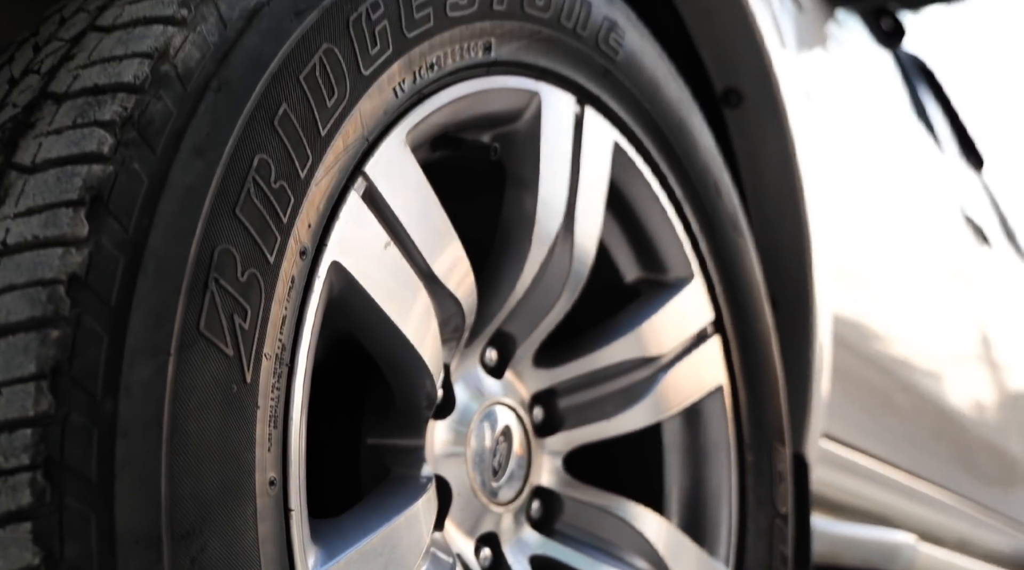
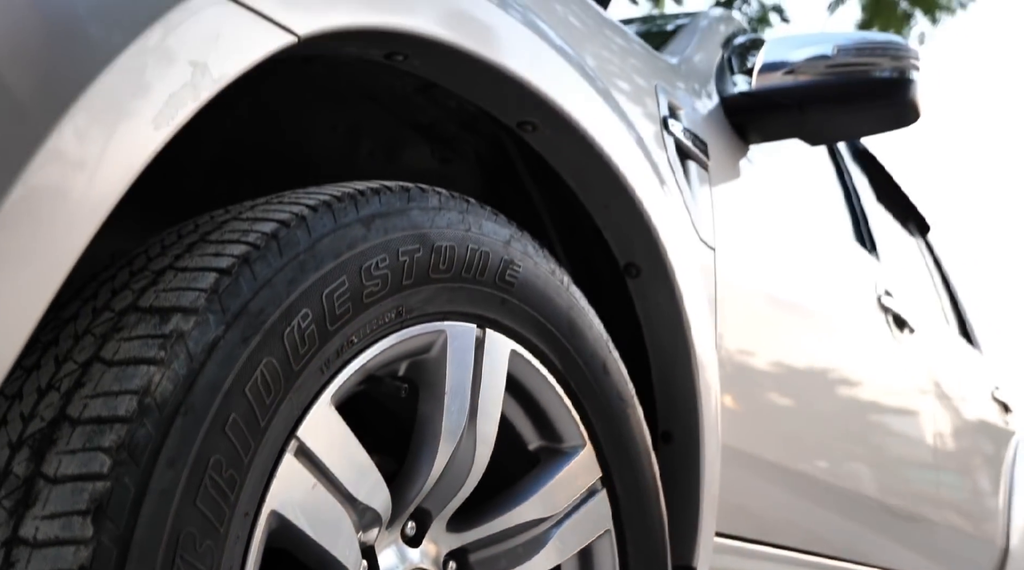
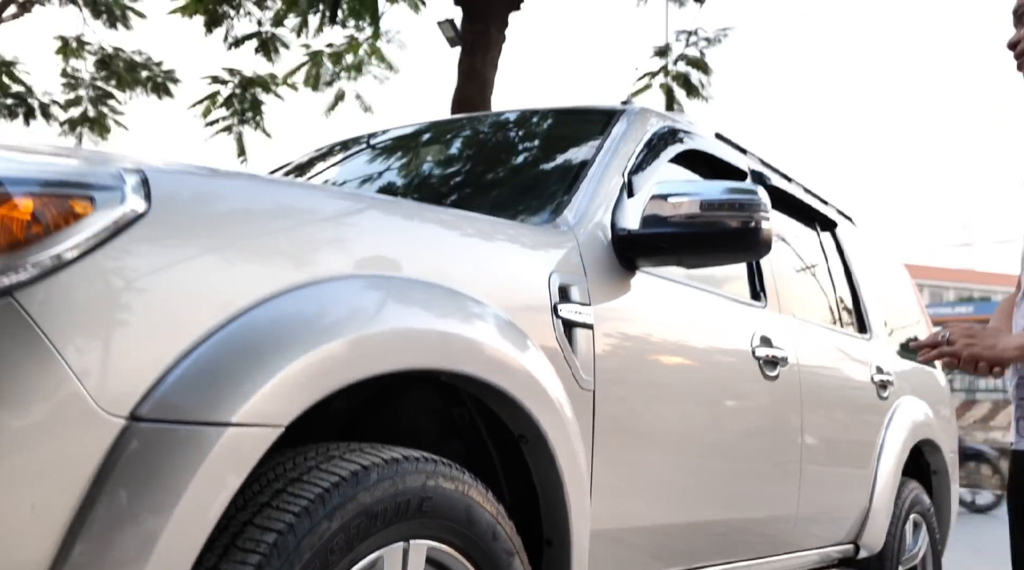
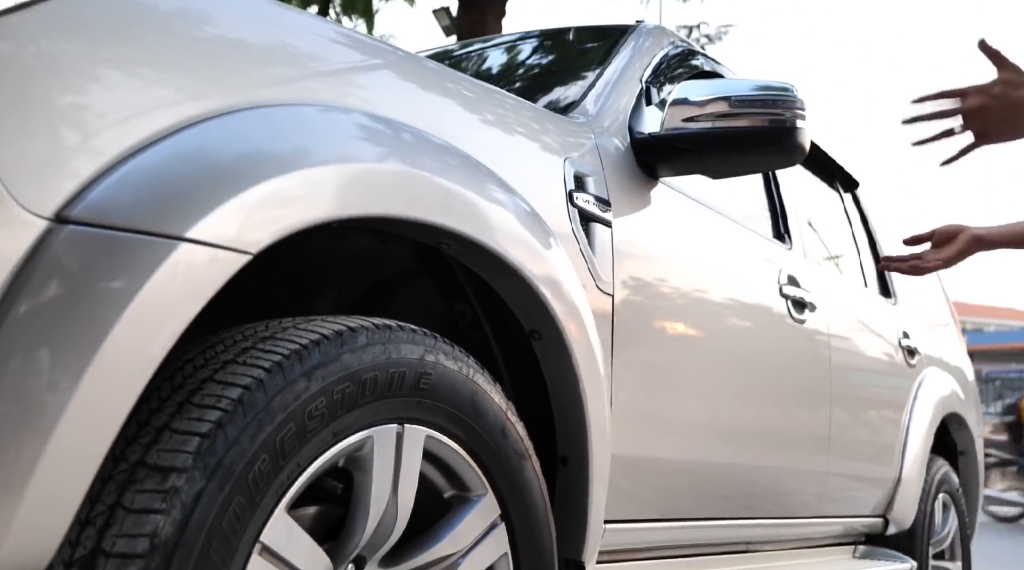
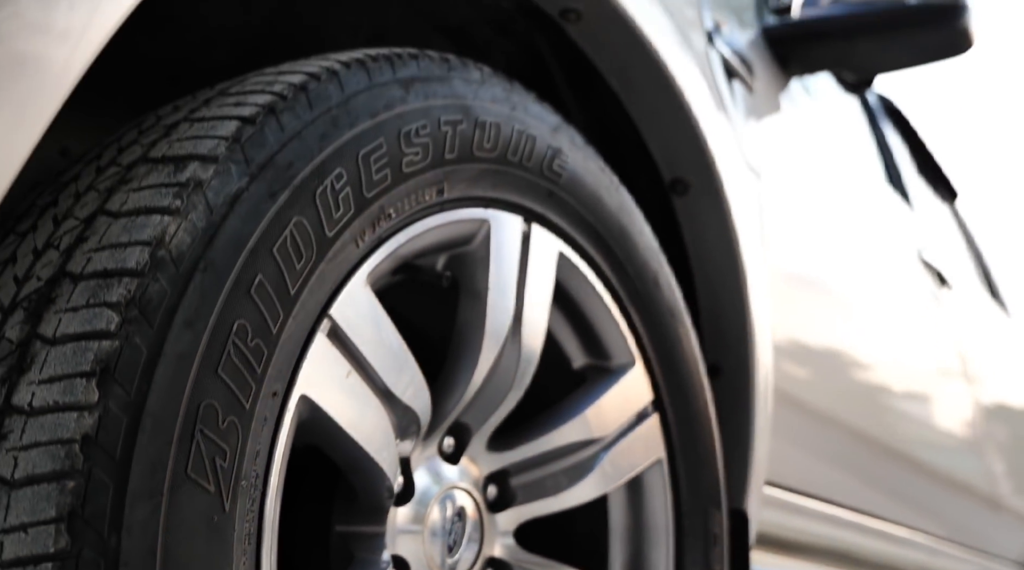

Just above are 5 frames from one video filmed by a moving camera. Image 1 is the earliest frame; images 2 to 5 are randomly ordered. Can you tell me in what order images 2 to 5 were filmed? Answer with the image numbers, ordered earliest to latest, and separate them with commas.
5, 2, 4, 3
